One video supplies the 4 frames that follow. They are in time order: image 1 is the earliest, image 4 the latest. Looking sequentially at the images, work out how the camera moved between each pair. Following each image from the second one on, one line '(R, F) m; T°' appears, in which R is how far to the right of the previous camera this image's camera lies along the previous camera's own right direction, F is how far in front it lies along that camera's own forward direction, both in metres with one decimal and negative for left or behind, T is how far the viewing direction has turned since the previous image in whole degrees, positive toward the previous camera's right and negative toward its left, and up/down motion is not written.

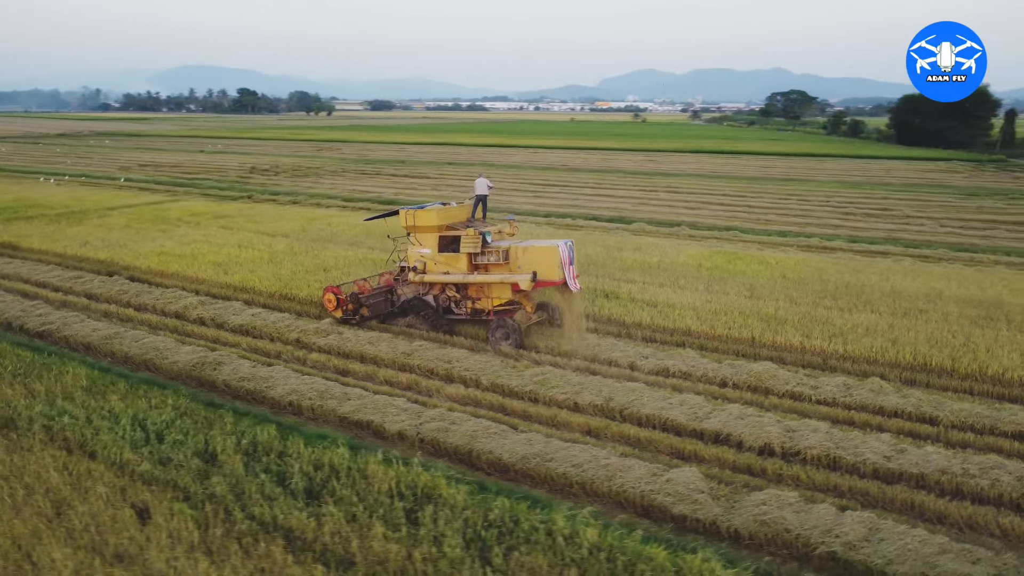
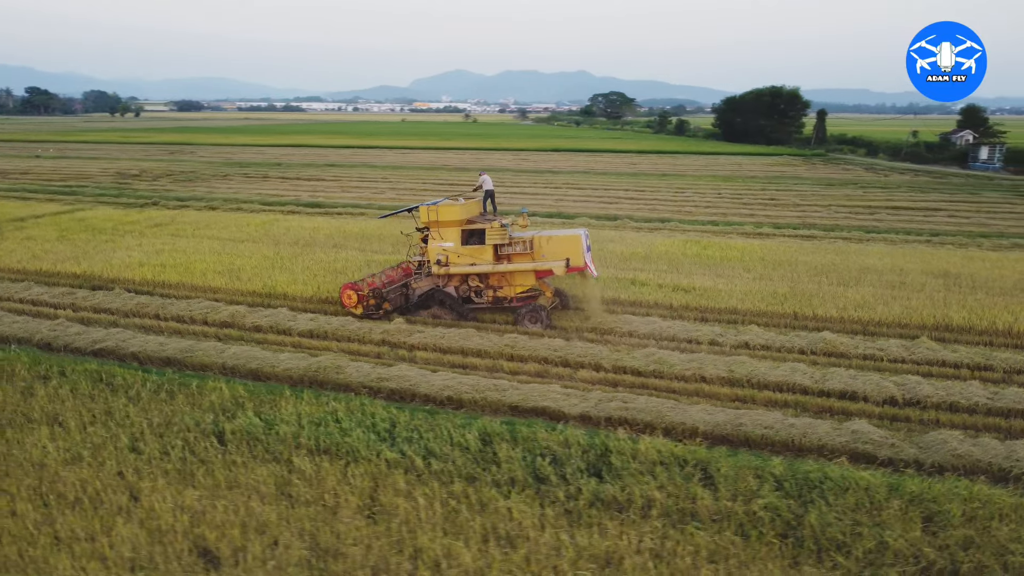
(-3.4, 0.0) m; +11°
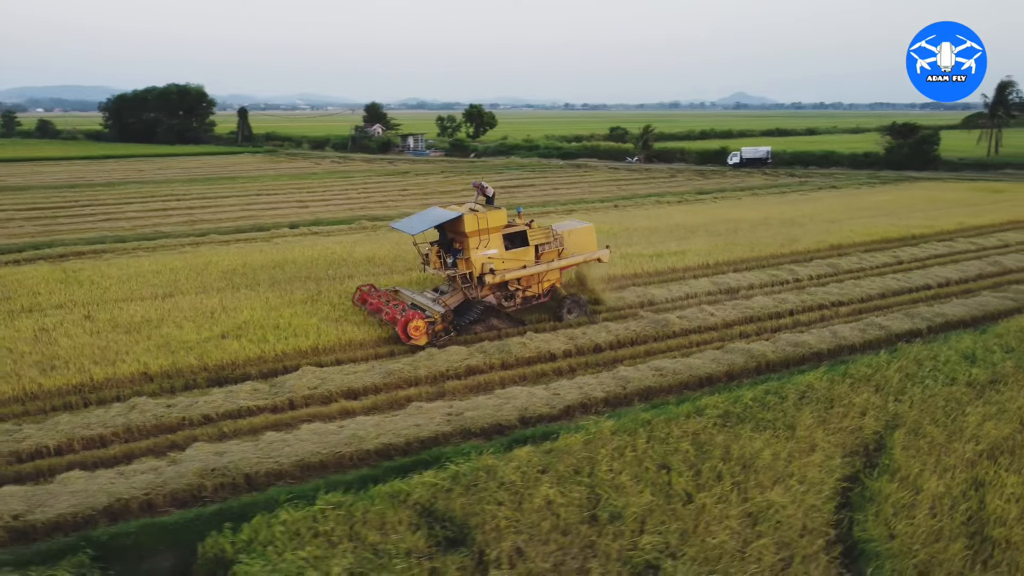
(-11.1, +4.3) m; +44°
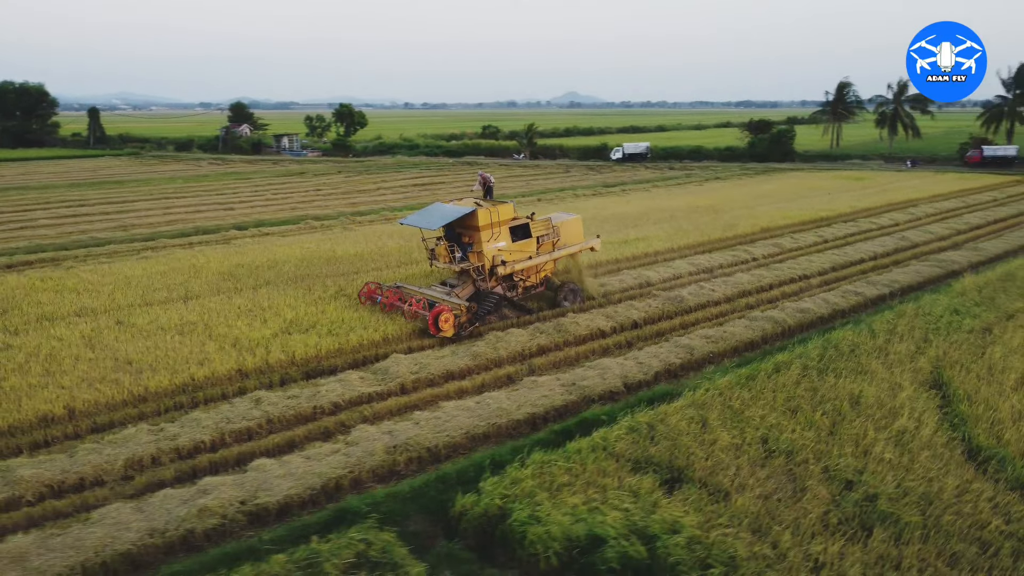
(-2.6, -0.4) m; +10°
